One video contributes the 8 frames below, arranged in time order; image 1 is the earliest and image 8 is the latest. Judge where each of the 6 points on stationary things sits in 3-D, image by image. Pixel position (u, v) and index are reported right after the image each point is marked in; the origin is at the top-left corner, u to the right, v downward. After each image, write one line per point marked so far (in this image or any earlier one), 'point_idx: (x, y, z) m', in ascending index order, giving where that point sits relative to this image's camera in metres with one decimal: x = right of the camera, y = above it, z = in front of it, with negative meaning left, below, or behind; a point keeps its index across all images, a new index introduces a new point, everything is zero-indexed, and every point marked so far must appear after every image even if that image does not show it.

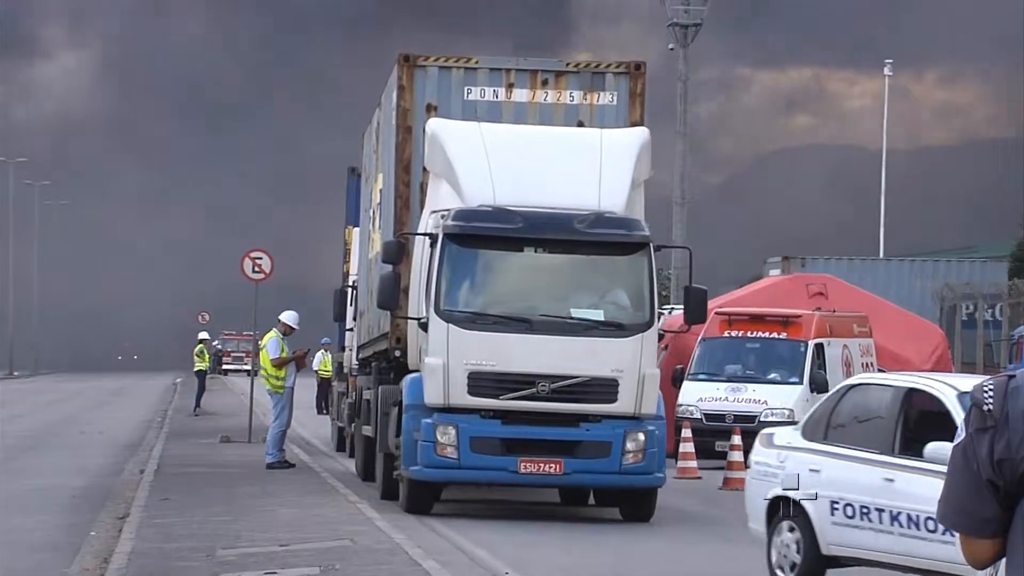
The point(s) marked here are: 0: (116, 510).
0: (-4.4, -2.3, +19.8) m
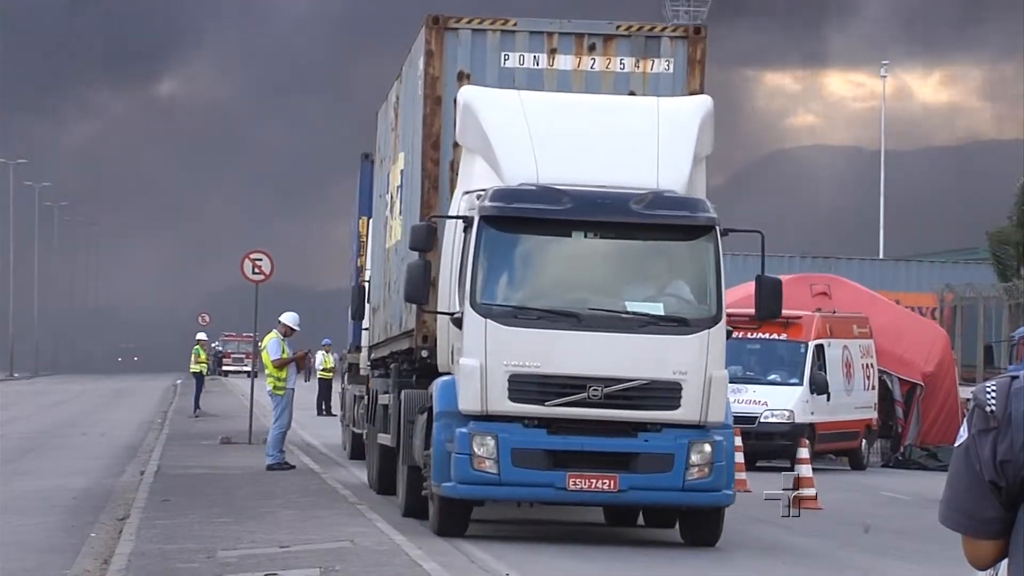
0: (-4.2, -2.2, +18.7) m
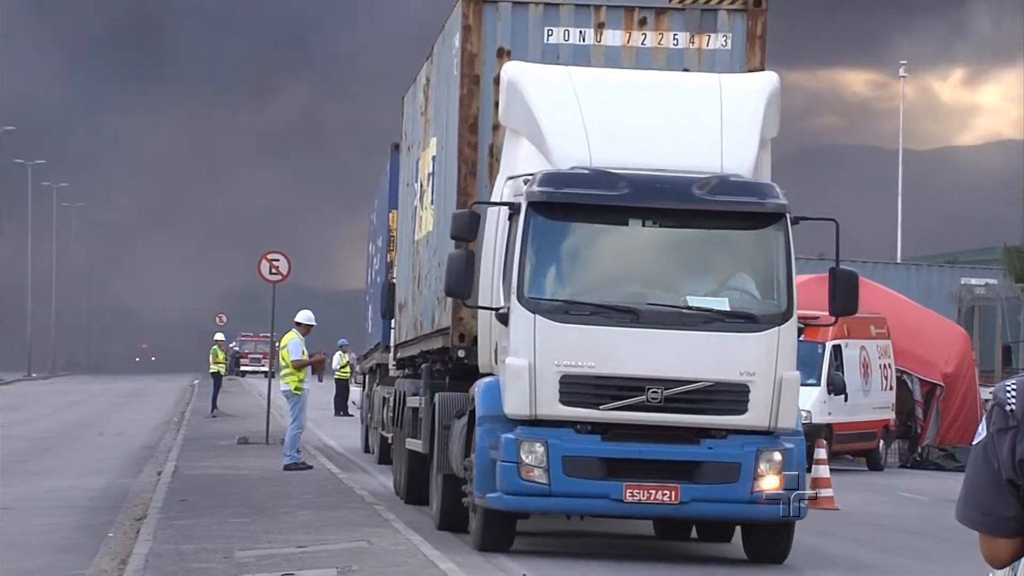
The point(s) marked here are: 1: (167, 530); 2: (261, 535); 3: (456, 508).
0: (-3.9, -2.2, +18.0) m
1: (-3.0, -2.0, +15.3) m
2: (-2.1, -2.0, +14.6) m
3: (-0.4, -1.6, +13.1) m
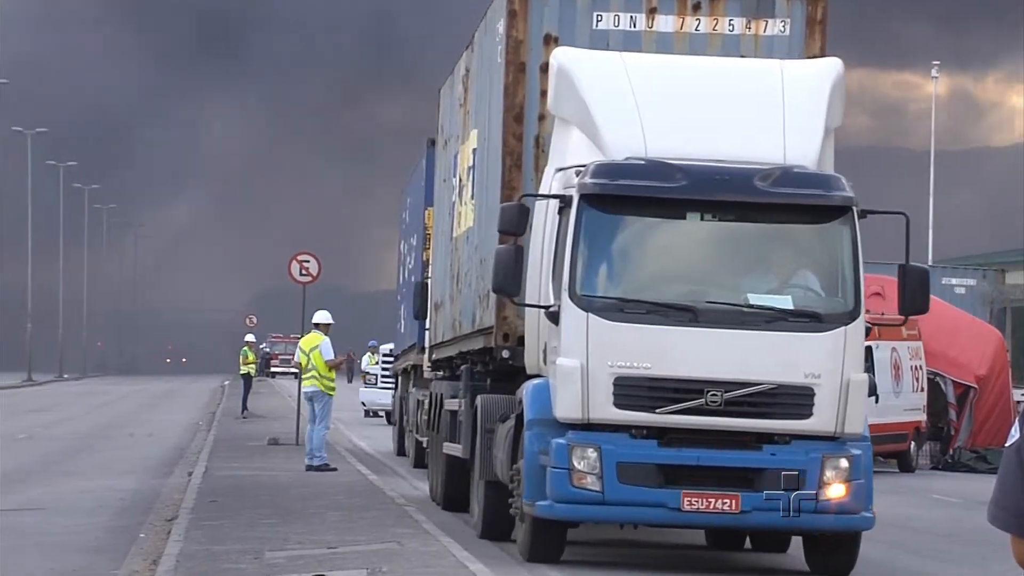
0: (-3.5, -2.2, +17.7) m
1: (-2.6, -2.0, +15.0) m
2: (-1.8, -2.0, +14.3) m
3: (-0.1, -1.6, +12.7) m
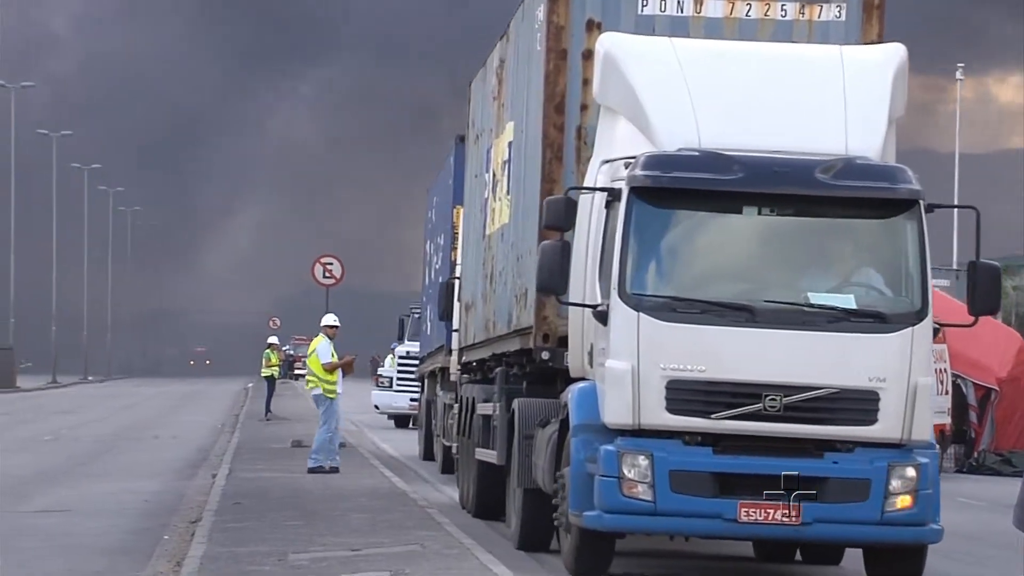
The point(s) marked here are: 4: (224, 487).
0: (-3.2, -2.2, +17.4) m
1: (-2.4, -2.0, +14.6) m
2: (-1.5, -2.0, +14.0) m
3: (+0.1, -1.6, +12.3) m
4: (-3.2, -2.2, +19.7) m
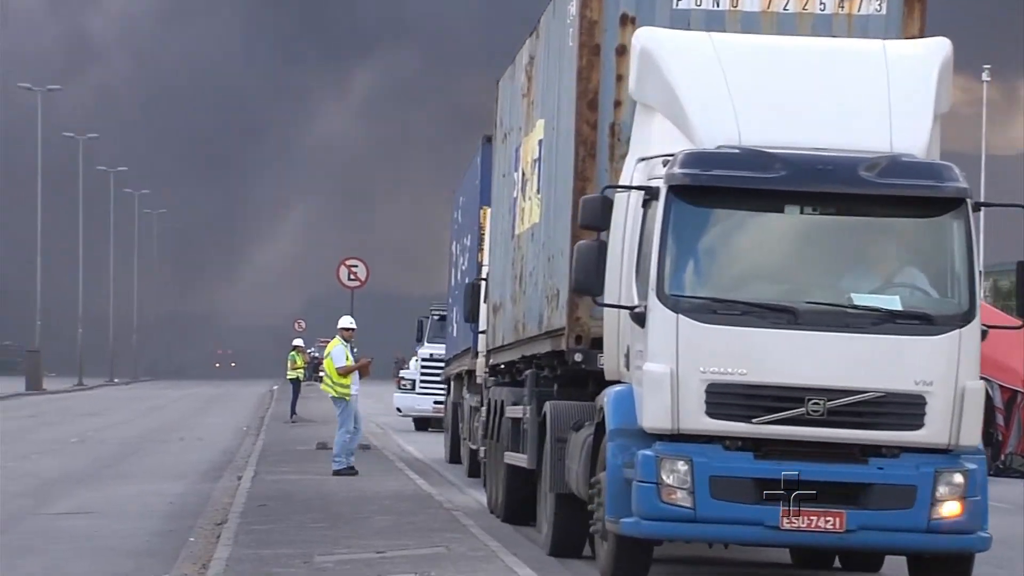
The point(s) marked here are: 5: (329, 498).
0: (-2.9, -2.2, +17.3) m
1: (-2.1, -2.0, +14.5) m
2: (-1.3, -2.0, +13.8) m
3: (+0.4, -1.6, +12.2) m
4: (-2.9, -2.2, +19.6) m
5: (-1.8, -2.2, +18.3) m
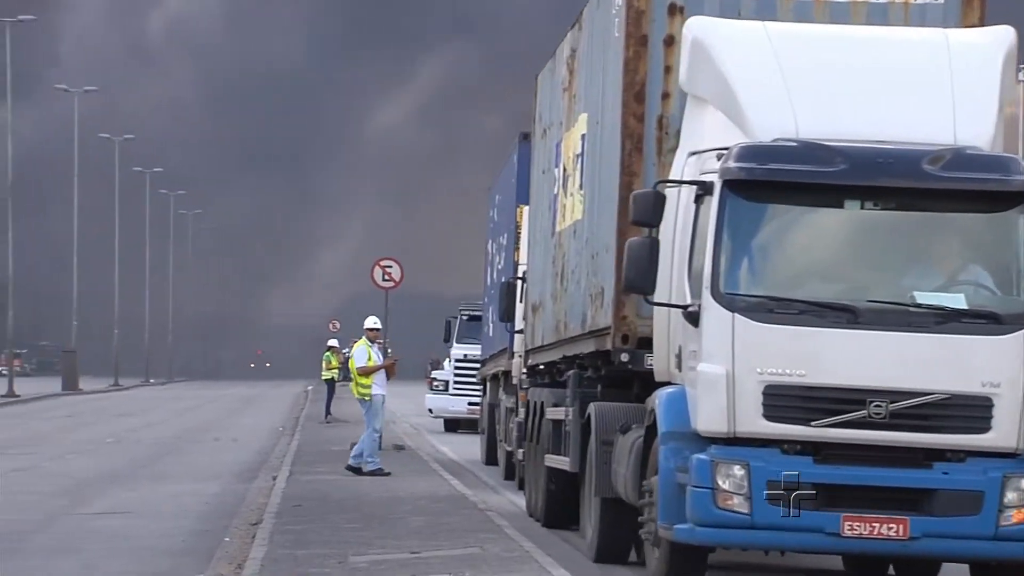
0: (-2.5, -2.2, +17.1) m
1: (-1.8, -2.0, +14.3) m
2: (-1.0, -2.0, +13.6) m
3: (+0.6, -1.6, +11.9) m
4: (-2.4, -2.2, +19.4) m
5: (-1.4, -2.2, +18.1) m
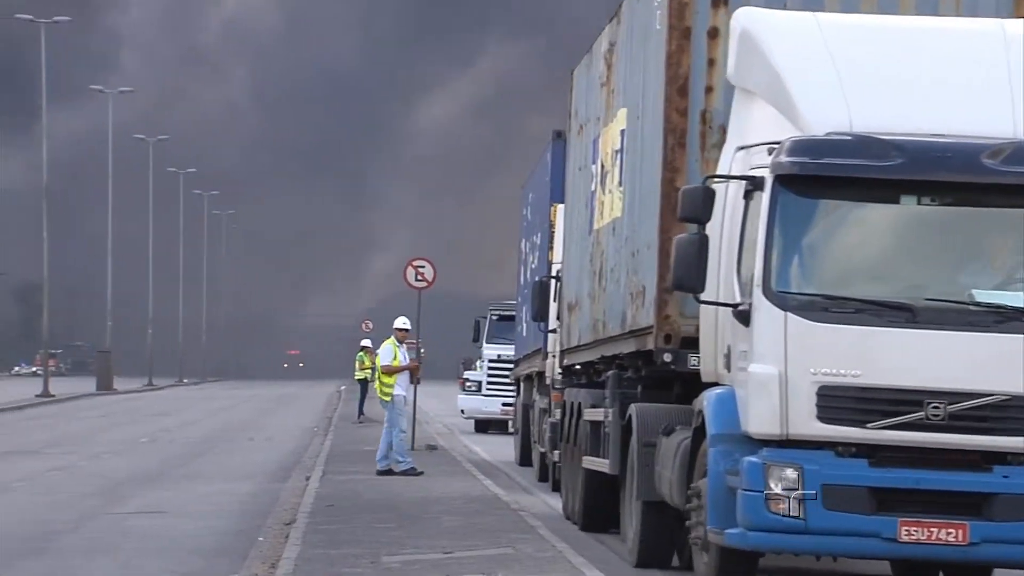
0: (-2.2, -2.2, +17.0) m
1: (-1.5, -2.0, +14.2) m
2: (-0.7, -2.0, +13.5) m
3: (+0.9, -1.6, +11.8) m
4: (-2.0, -2.2, +19.3) m
5: (-1.1, -2.2, +18.0) m
